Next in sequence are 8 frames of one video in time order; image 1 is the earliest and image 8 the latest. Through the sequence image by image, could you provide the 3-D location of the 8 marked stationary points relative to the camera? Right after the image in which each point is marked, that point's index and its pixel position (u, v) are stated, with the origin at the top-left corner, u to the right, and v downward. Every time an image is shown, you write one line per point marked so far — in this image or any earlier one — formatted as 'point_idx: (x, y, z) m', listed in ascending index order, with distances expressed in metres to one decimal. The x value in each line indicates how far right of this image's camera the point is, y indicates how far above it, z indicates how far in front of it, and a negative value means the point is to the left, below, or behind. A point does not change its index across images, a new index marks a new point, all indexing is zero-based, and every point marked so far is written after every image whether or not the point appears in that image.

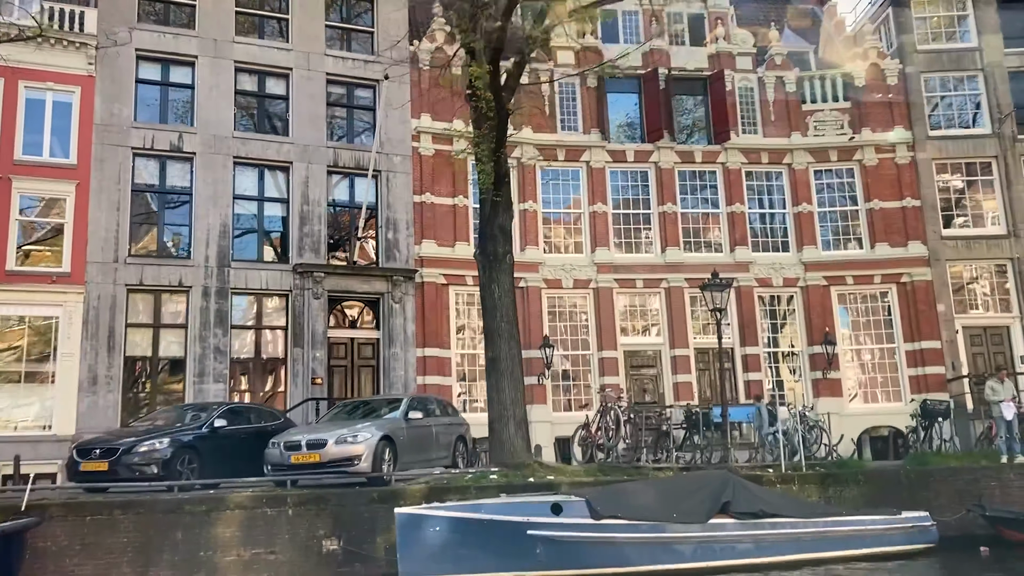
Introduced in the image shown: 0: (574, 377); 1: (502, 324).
0: (+1.3, -1.9, +19.3) m
1: (-0.1, -0.5, +11.7) m
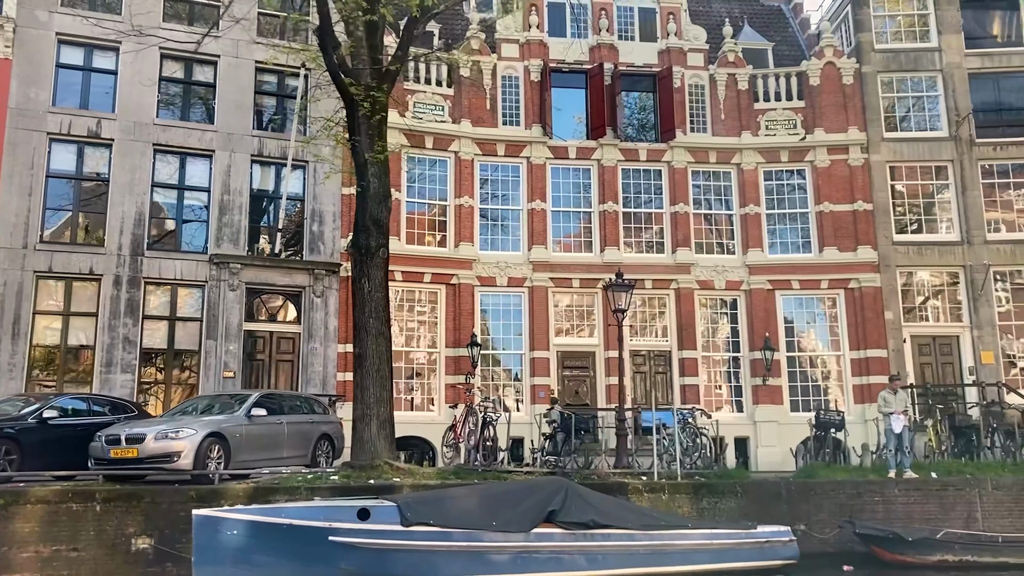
0: (-0.2, -1.8, +18.9) m
1: (-1.8, -0.4, +11.3) m
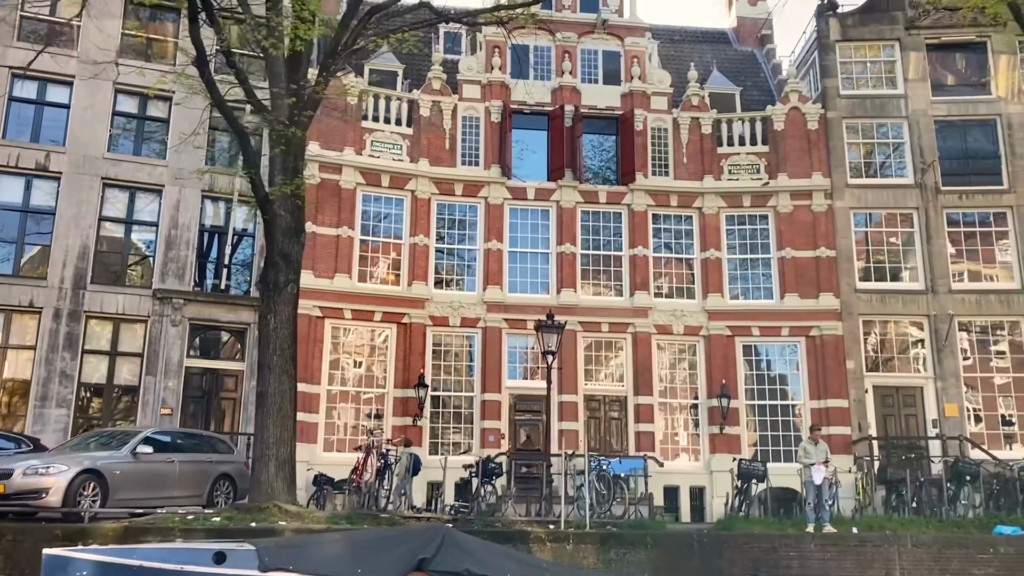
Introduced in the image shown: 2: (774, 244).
0: (-1.2, -2.7, +18.5) m
1: (-2.9, -0.8, +11.0) m
2: (+5.8, +1.0, +20.0) m
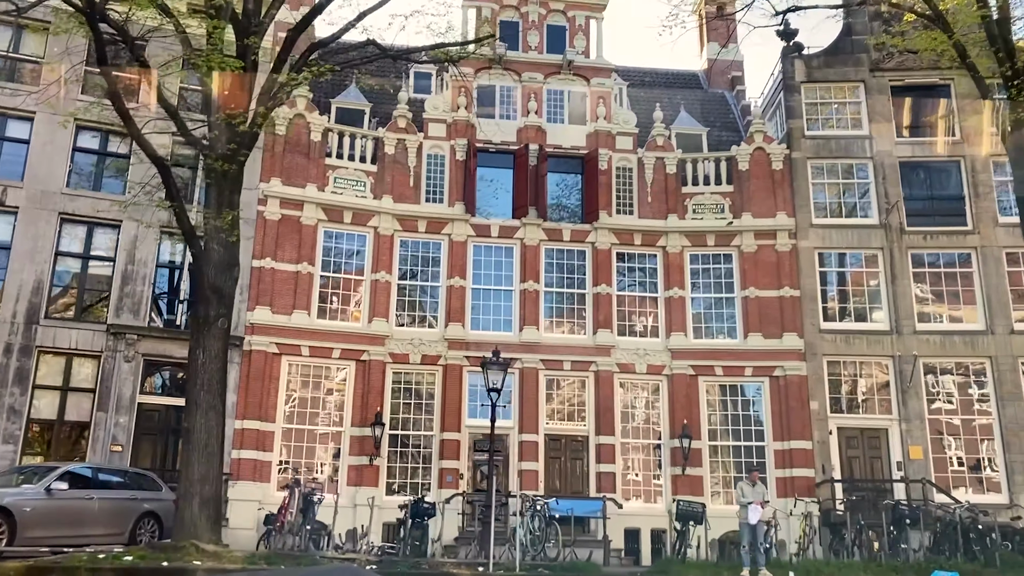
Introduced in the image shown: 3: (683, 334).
0: (-2.0, -3.4, +18.3) m
1: (-3.7, -1.3, +10.9) m
2: (+5.0, +0.1, +20.0) m
3: (+3.7, -1.0, +19.6) m
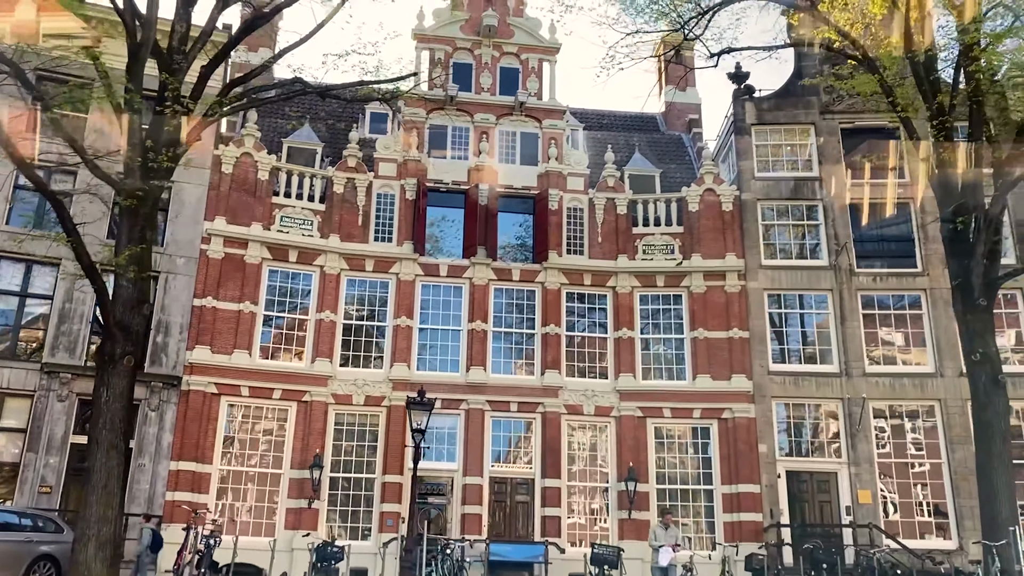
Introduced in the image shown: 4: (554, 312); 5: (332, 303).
0: (-3.2, -4.2, +18.0) m
1: (-4.8, -1.7, +10.7) m
2: (+3.8, -0.8, +19.8) m
3: (+2.6, -1.9, +19.4) m
4: (+0.9, -0.5, +19.8) m
5: (-3.8, -0.3, +19.1) m
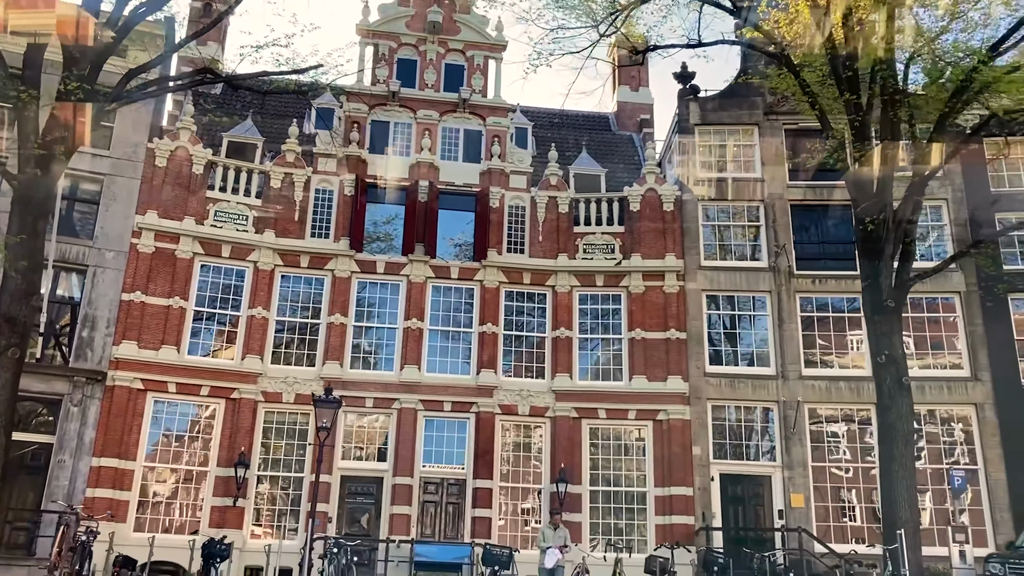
0: (-4.5, -4.2, +17.7) m
1: (-6.1, -1.6, +10.4) m
2: (+2.5, -0.8, +19.7) m
3: (+1.2, -1.9, +19.2) m
4: (-0.4, -0.5, +19.6) m
5: (-5.2, -0.2, +18.9) m
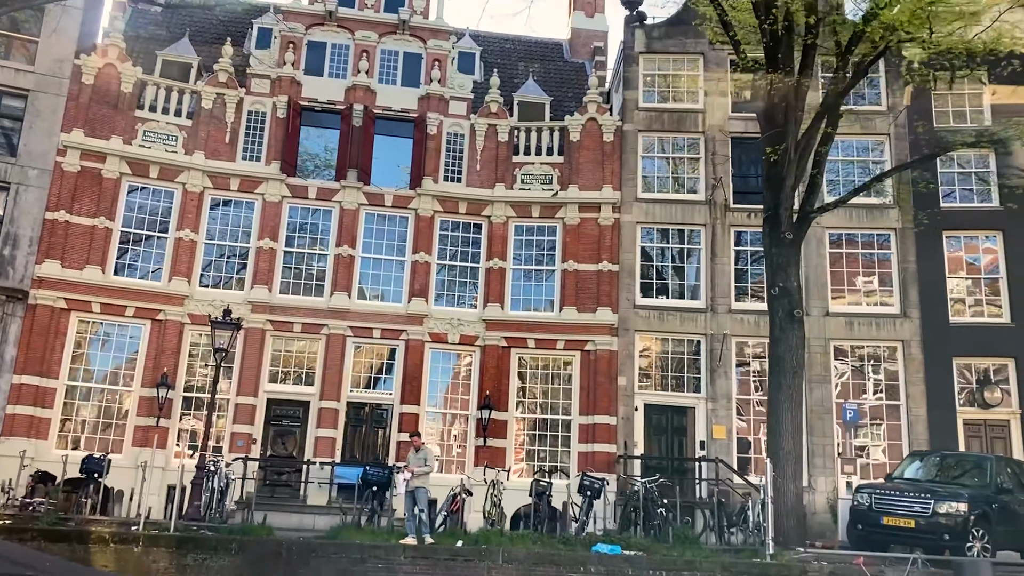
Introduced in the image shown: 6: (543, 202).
0: (-6.1, -2.6, +17.9) m
1: (-7.5, -0.6, +10.4) m
2: (+1.0, +0.7, +19.6) m
3: (-0.3, -0.4, +19.2) m
4: (-1.9, +1.1, +19.5) m
5: (-6.6, +1.4, +18.7) m
6: (+0.7, +1.9, +19.7) m
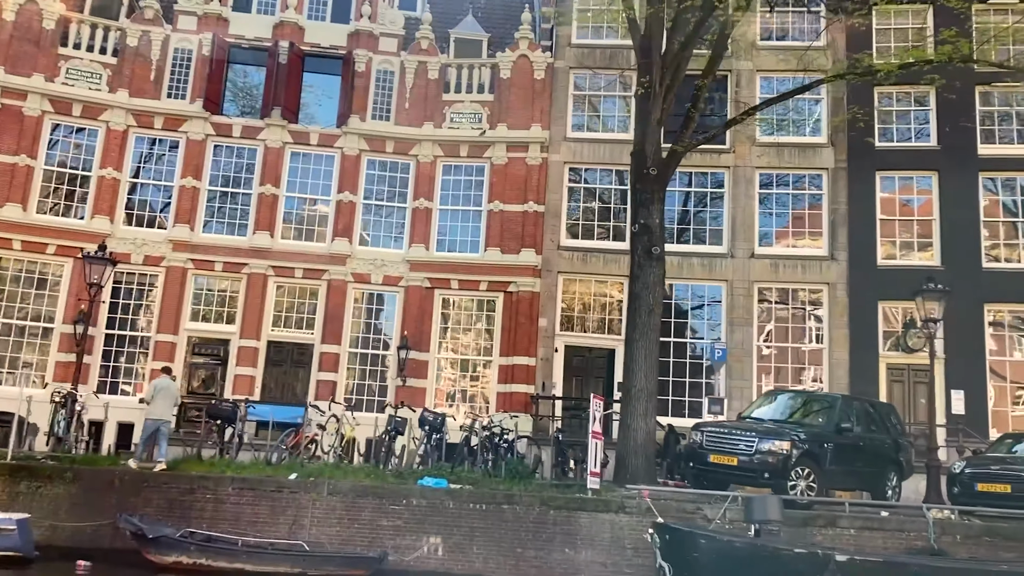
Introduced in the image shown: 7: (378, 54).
0: (-7.7, -1.4, +18.1) m
1: (-9.5, +0.2, +10.6) m
2: (-0.6, +2.0, +19.4) m
3: (-1.9, +0.9, +19.1) m
4: (-3.5, +2.3, +19.3) m
5: (-8.2, +2.6, +18.7) m
6: (-0.9, +3.2, +19.4) m
7: (-3.0, +5.1, +19.9) m
